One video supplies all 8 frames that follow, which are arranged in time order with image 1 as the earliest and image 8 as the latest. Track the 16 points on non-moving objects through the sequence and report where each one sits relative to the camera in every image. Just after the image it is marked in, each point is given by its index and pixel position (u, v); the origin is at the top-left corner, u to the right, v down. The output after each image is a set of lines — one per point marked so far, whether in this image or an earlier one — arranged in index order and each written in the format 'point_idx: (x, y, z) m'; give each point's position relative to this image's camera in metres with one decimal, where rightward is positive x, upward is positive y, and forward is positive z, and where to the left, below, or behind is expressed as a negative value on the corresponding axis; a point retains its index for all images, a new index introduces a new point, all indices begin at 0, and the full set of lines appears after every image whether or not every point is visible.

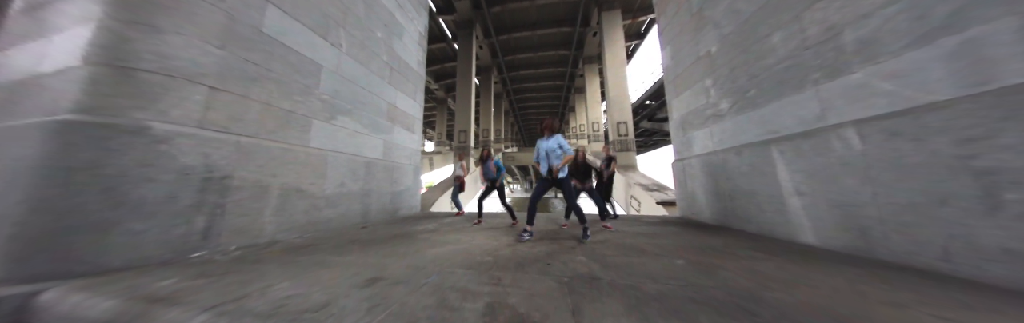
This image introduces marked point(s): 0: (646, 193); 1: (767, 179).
0: (+5.2, -1.2, +6.8) m
1: (+3.4, -0.2, +2.4) m
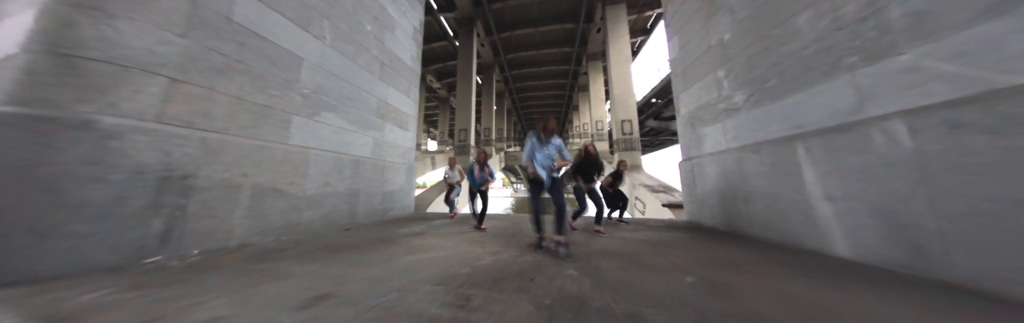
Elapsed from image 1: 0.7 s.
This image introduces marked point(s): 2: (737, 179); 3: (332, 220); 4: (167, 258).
0: (+5.1, -1.2, +6.4) m
1: (+3.3, -0.2, +2.1) m
2: (+3.5, -0.3, +2.7) m
3: (-3.2, -1.0, +3.0) m
4: (-3.2, -0.9, +1.6) m
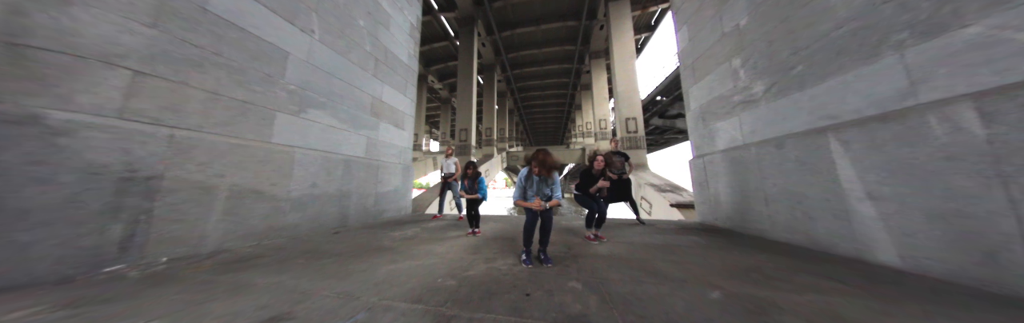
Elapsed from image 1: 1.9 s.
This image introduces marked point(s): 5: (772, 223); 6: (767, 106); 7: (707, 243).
0: (+5.1, -1.2, +6.2) m
1: (+3.2, -0.2, +1.8) m
2: (+3.4, -0.2, +2.5) m
3: (-3.2, -1.0, +2.9) m
4: (-3.3, -0.9, +1.5) m
5: (+3.4, -0.8, +2.3) m
6: (+3.4, +0.7, +2.3) m
7: (+2.5, -1.0, +2.2) m
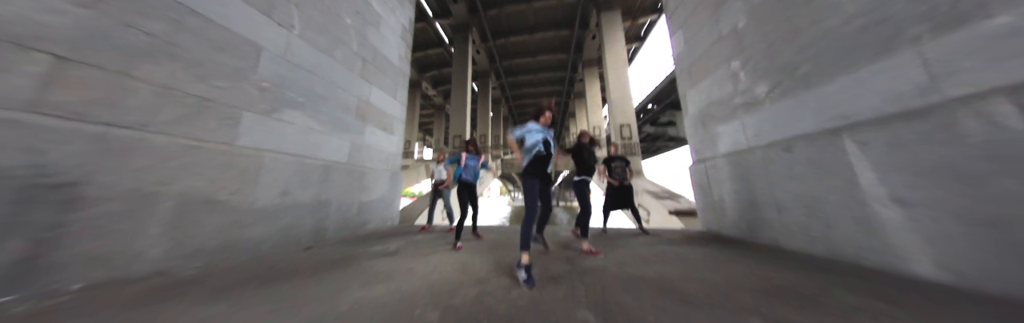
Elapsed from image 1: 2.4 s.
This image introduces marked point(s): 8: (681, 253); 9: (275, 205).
0: (+5.0, -1.4, +6.1) m
1: (+3.2, -0.2, +1.7) m
2: (+3.4, -0.3, +2.3) m
3: (-3.3, -1.1, +2.6) m
4: (-3.3, -0.9, +1.2) m
5: (+3.4, -0.9, +2.1) m
6: (+3.3, +0.7, +2.2) m
7: (+2.4, -1.1, +2.0) m
8: (+2.1, -1.1, +2.1) m
9: (-3.3, -0.6, +2.4) m
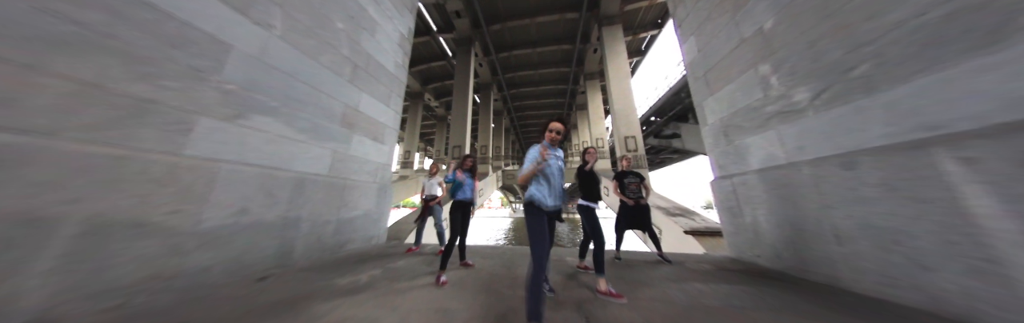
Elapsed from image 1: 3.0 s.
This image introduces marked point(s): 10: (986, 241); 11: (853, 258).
0: (+5.0, -1.8, +5.6) m
1: (+3.2, -0.4, +1.3) m
2: (+3.4, -0.5, +1.9) m
3: (-3.3, -1.2, +2.2) m
4: (-3.3, -1.0, +0.8) m
5: (+3.3, -1.0, +1.7) m
6: (+3.3, +0.5, +1.9) m
7: (+2.4, -1.3, +1.6) m
8: (+2.0, -1.3, +1.7) m
9: (-3.3, -0.7, +2.1) m
10: (+3.1, -0.6, +1.1) m
11: (+3.3, -0.9, +1.7) m
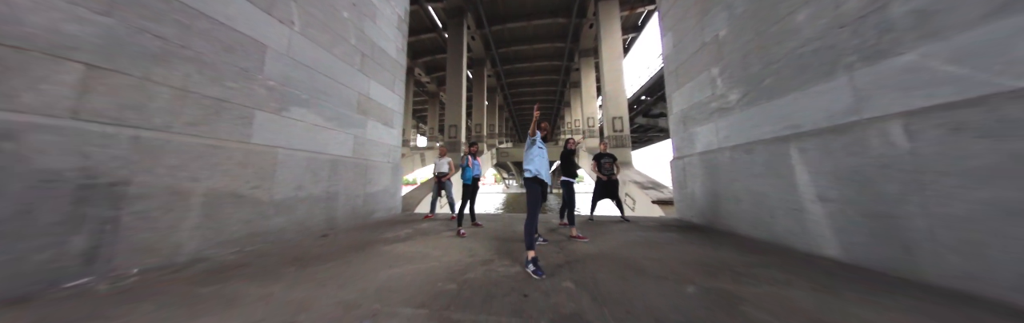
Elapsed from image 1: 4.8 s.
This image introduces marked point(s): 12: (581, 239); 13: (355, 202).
0: (+4.8, -1.1, +6.5) m
1: (+3.2, -0.2, +2.1) m
2: (+3.4, -0.3, +2.7) m
3: (-3.3, -1.0, +2.8) m
4: (-3.3, -0.9, +1.4) m
5: (+3.3, -0.9, +2.5) m
6: (+3.3, +0.7, +2.5) m
7: (+2.4, -1.1, +2.4) m
8: (+2.0, -1.1, +2.5) m
9: (-3.3, -0.5, +2.6) m
10: (+3.1, -0.5, +1.9) m
11: (+3.3, -0.8, +2.6) m
12: (+0.9, -1.0, +2.3) m
13: (-3.2, -0.8, +3.6) m
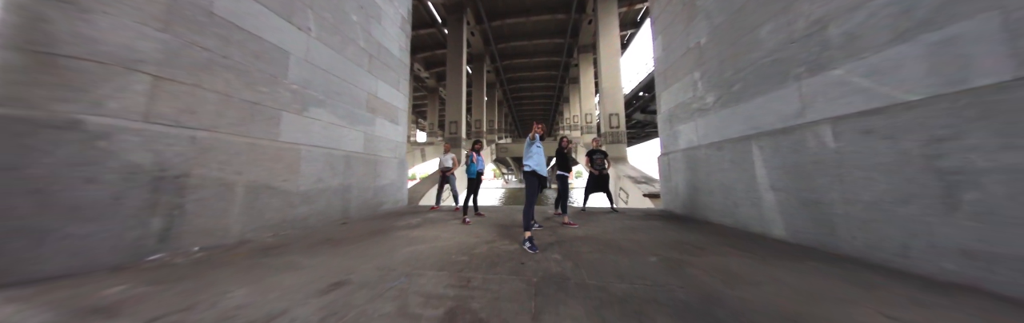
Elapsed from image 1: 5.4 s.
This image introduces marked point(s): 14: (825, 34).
0: (+4.8, -0.9, +6.9) m
1: (+3.2, -0.2, +2.4) m
2: (+3.3, -0.2, +3.0) m
3: (-3.3, -0.9, +3.1) m
4: (-3.3, -0.9, +1.7) m
5: (+3.3, -0.8, +2.9) m
6: (+3.3, +0.8, +2.8) m
7: (+2.4, -1.0, +2.8) m
8: (+2.0, -1.0, +2.8) m
9: (-3.3, -0.5, +2.9) m
10: (+3.1, -0.4, +2.2) m
11: (+3.3, -0.7, +2.9) m
12: (+0.9, -1.0, +2.6) m
13: (-3.2, -0.7, +3.9) m
14: (+3.1, +1.3, +1.7) m
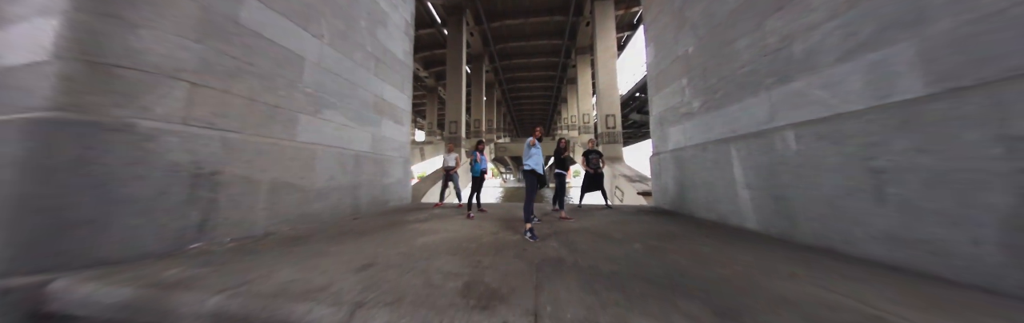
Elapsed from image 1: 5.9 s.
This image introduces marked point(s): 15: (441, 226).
0: (+4.8, -0.9, +7.2) m
1: (+3.2, -0.2, +2.7) m
2: (+3.4, -0.2, +3.3) m
3: (-3.3, -0.9, +3.3) m
4: (-3.3, -0.9, +1.9) m
5: (+3.4, -0.8, +3.1) m
6: (+3.3, +0.8, +3.1) m
7: (+2.4, -1.0, +3.0) m
8: (+2.0, -1.0, +3.1) m
9: (-3.3, -0.4, +3.1) m
10: (+3.2, -0.4, +2.5) m
11: (+3.4, -0.7, +3.2) m
12: (+0.9, -0.9, +2.9) m
13: (-3.2, -0.7, +4.1) m
14: (+3.1, +1.3, +2.0) m
15: (-1.1, -1.0, +2.6) m
